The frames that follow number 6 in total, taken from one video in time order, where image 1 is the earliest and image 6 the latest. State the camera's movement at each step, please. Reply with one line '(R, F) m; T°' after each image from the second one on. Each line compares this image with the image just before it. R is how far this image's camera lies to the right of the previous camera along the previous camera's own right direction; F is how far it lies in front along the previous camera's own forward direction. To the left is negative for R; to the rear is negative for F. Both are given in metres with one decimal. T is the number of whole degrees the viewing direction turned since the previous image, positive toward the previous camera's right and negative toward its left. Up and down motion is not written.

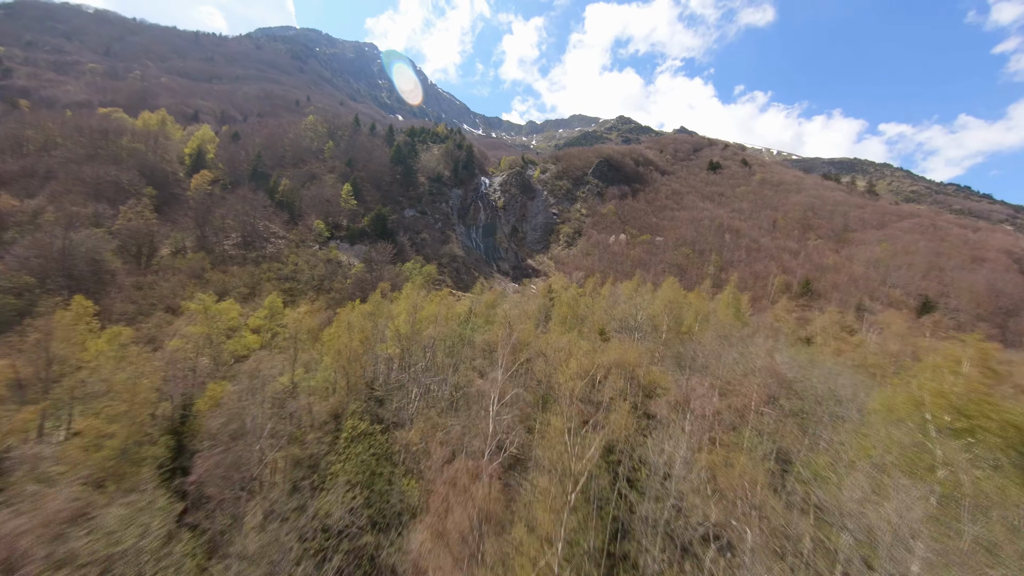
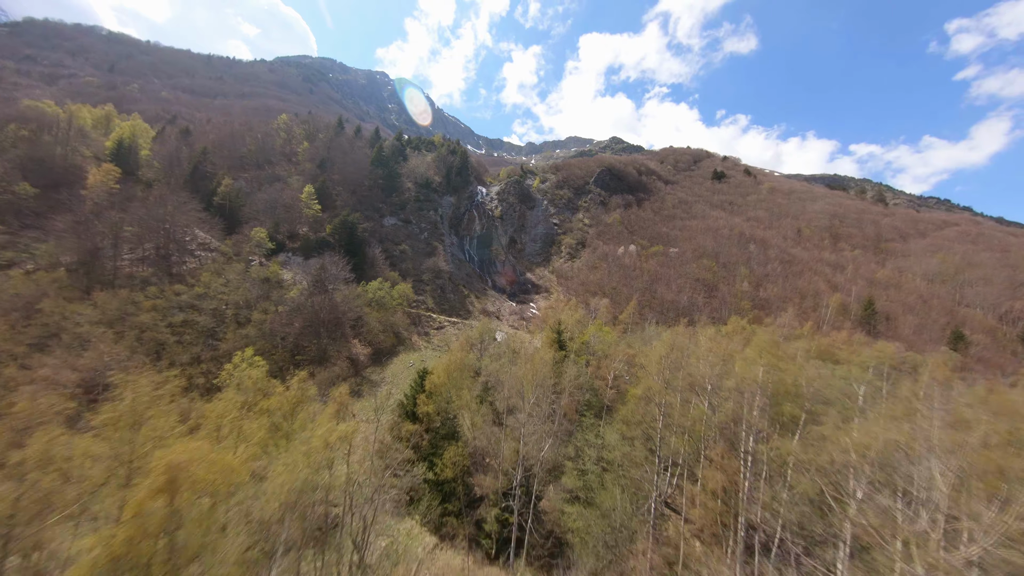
(+0.7, +8.5) m; 0°
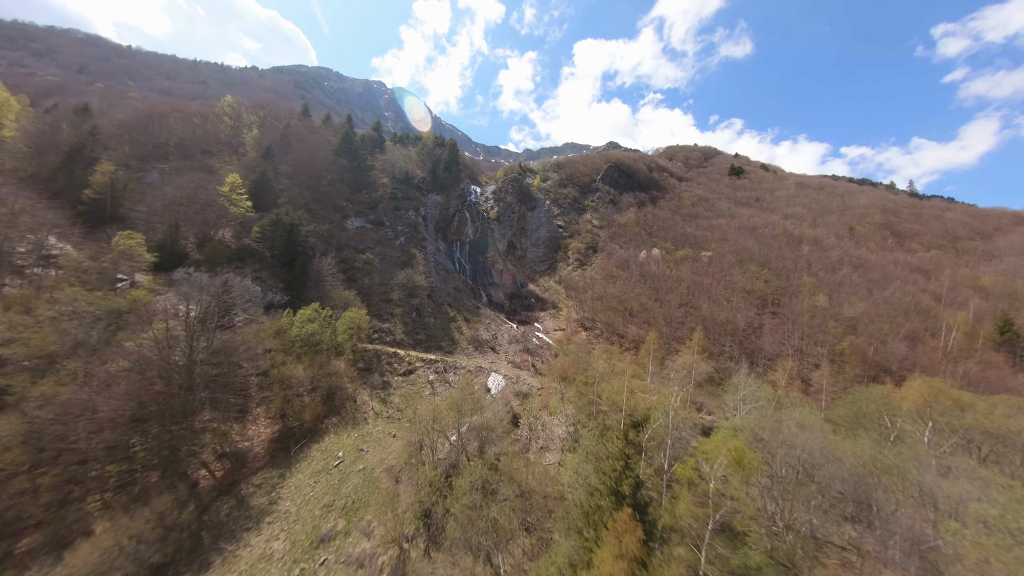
(0.0, +10.5) m; 0°
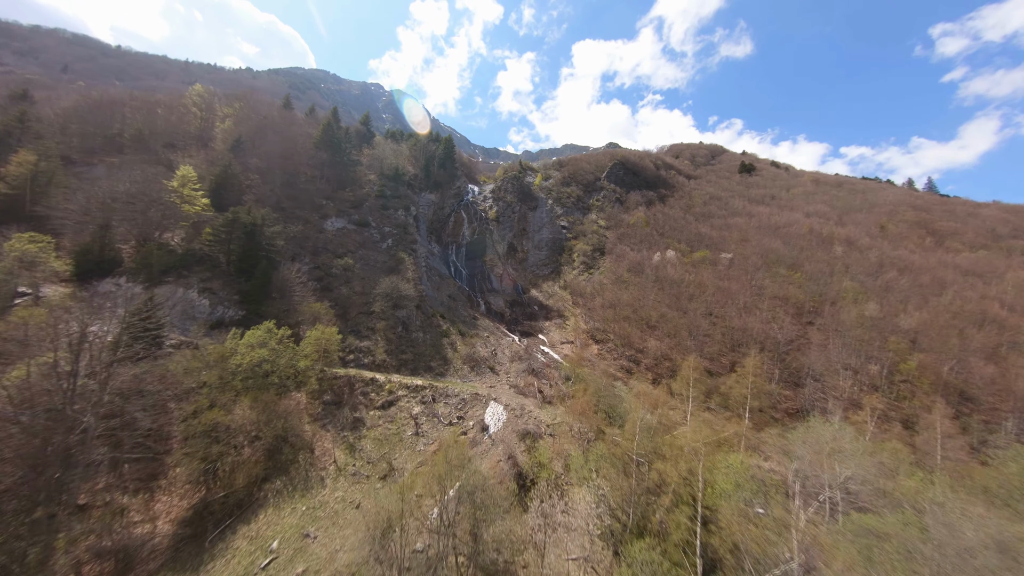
(-0.2, +4.4) m; 0°
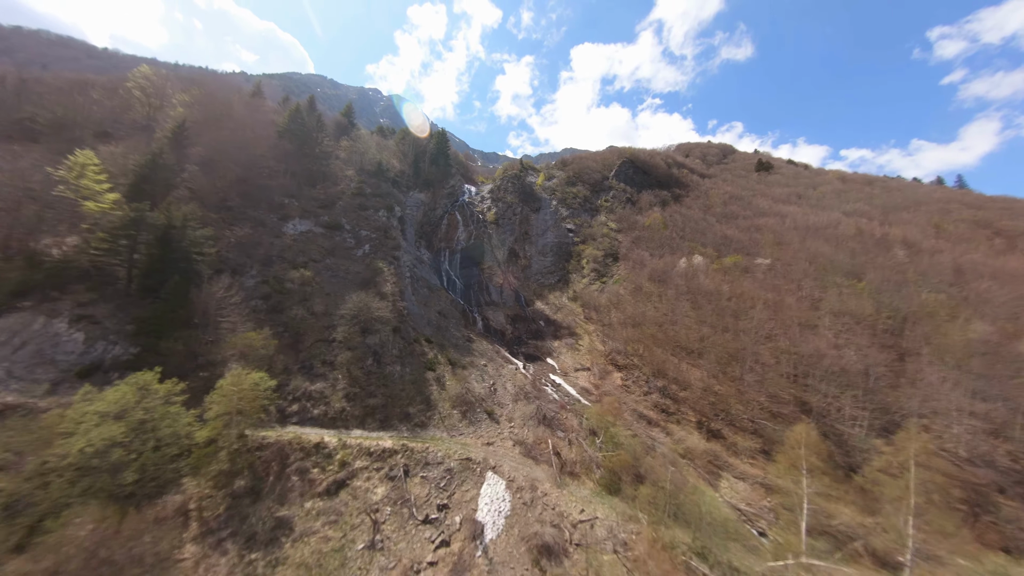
(-0.3, +6.2) m; 0°
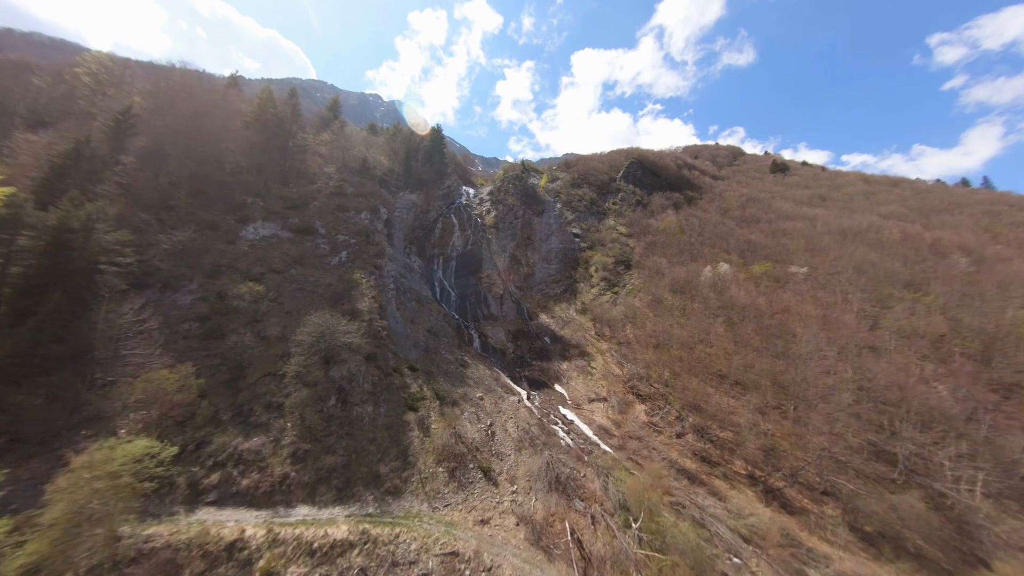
(-0.1, +4.4) m; 0°
